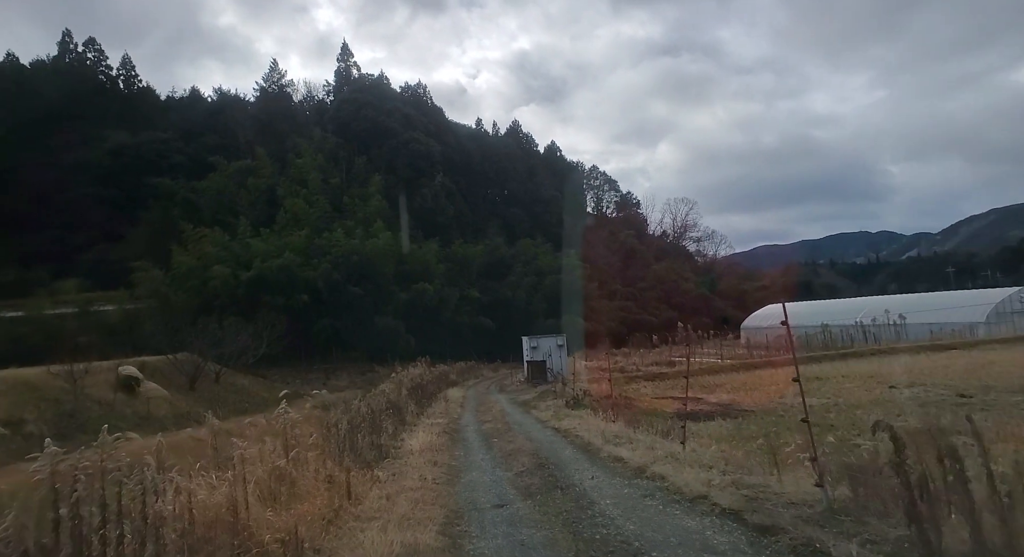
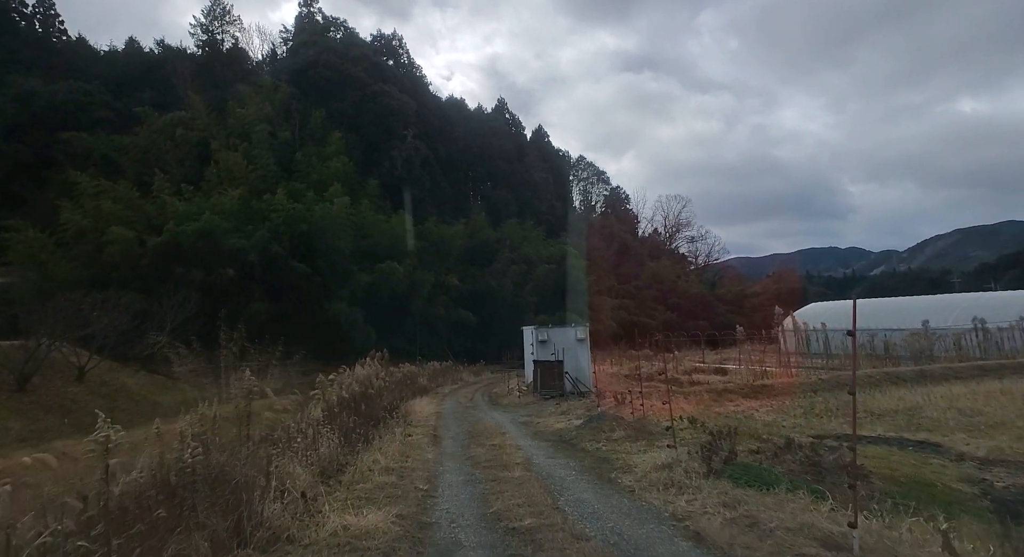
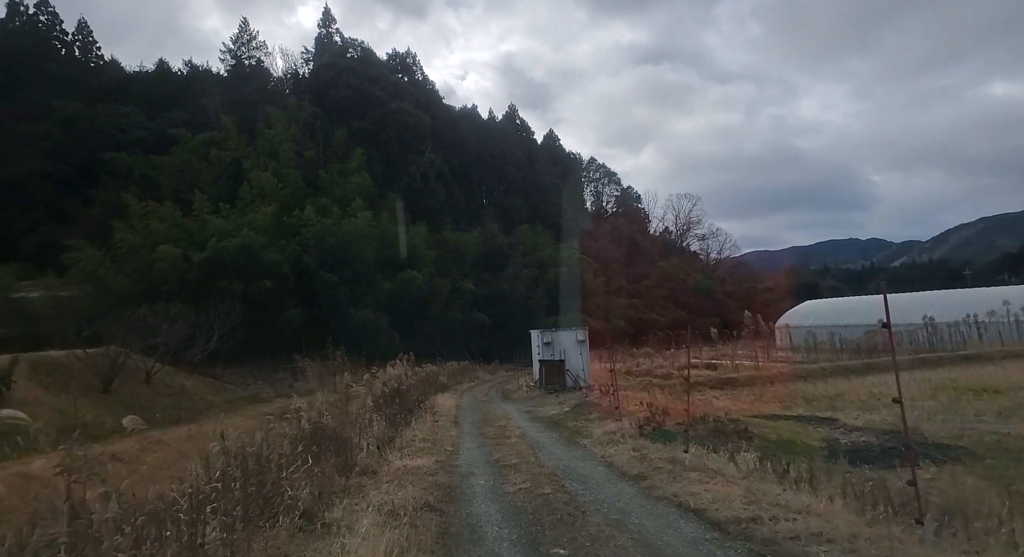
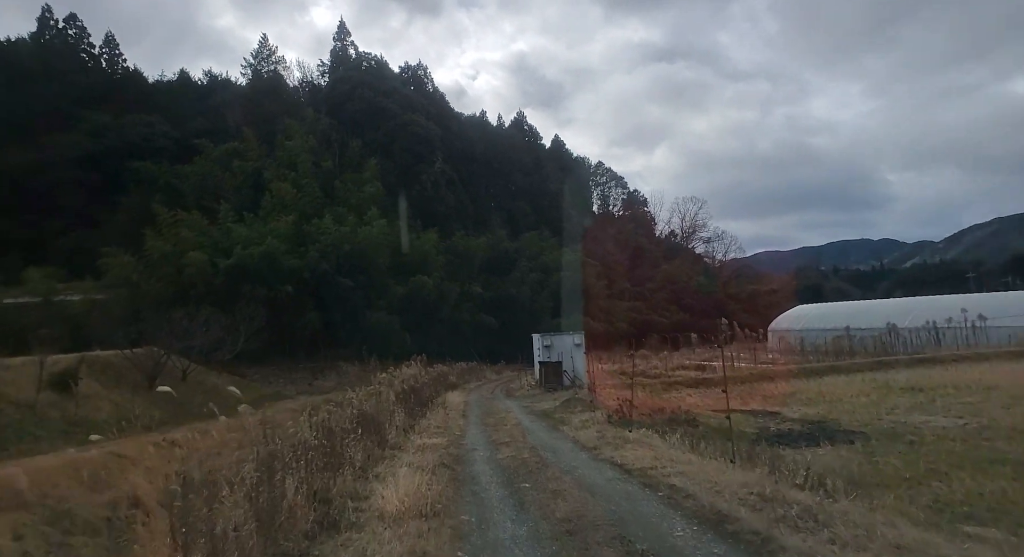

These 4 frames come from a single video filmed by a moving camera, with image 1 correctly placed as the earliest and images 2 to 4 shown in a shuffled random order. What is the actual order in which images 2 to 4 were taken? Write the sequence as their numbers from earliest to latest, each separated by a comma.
4, 3, 2
